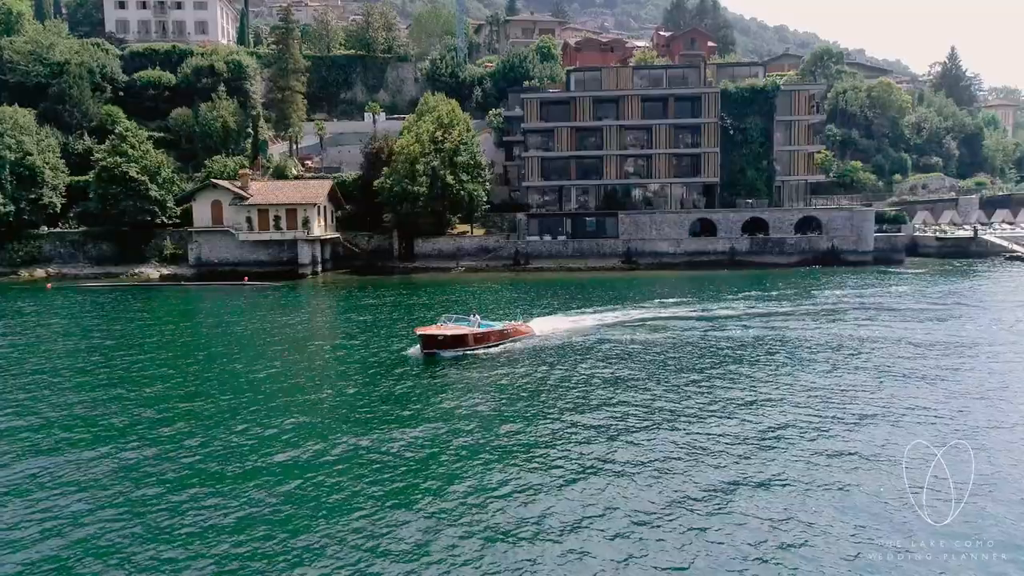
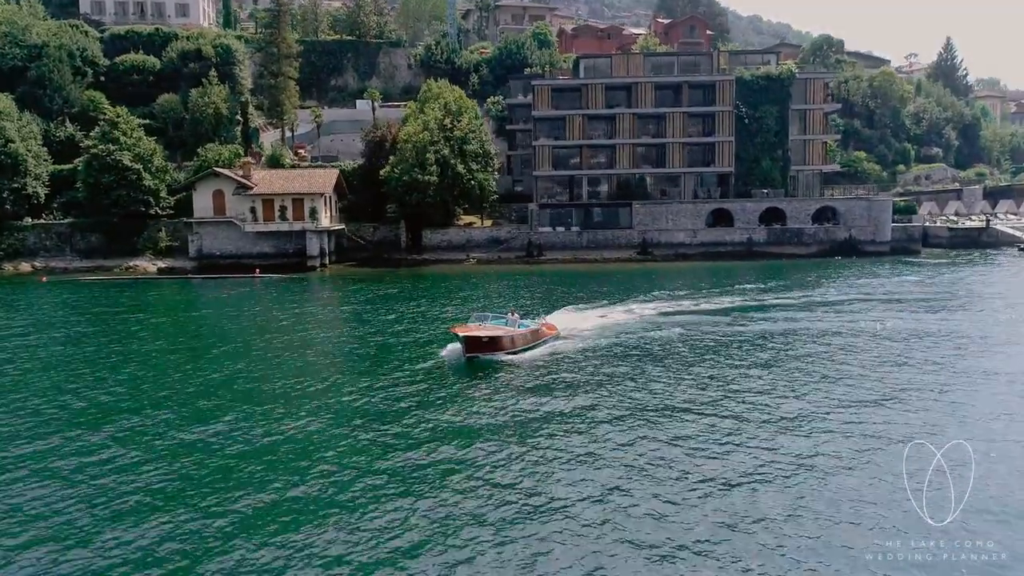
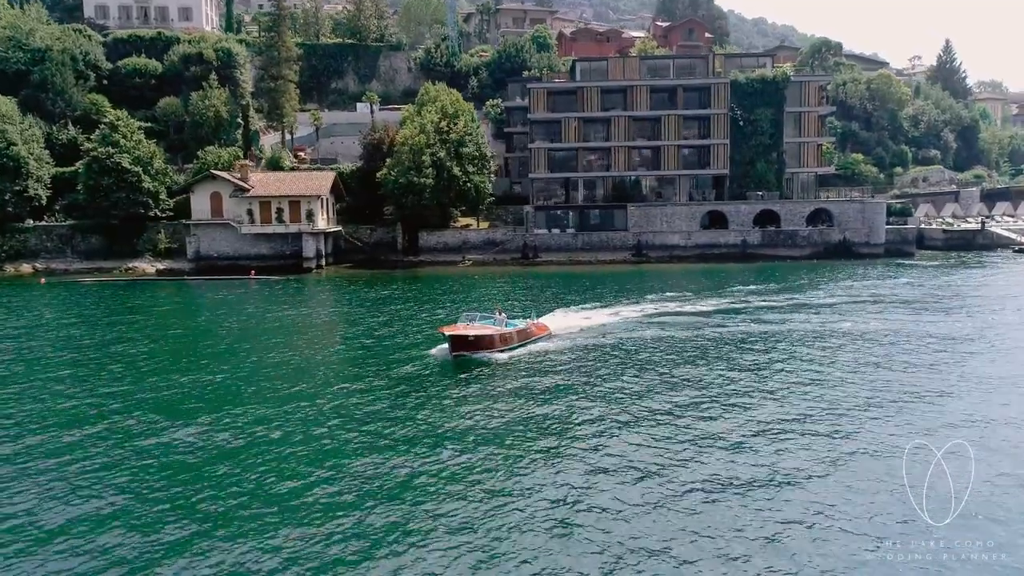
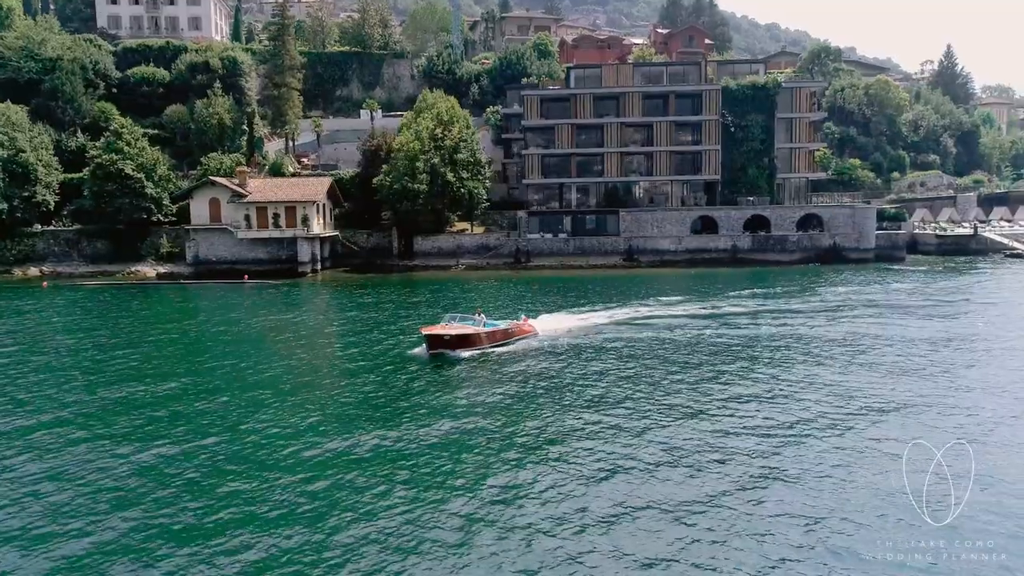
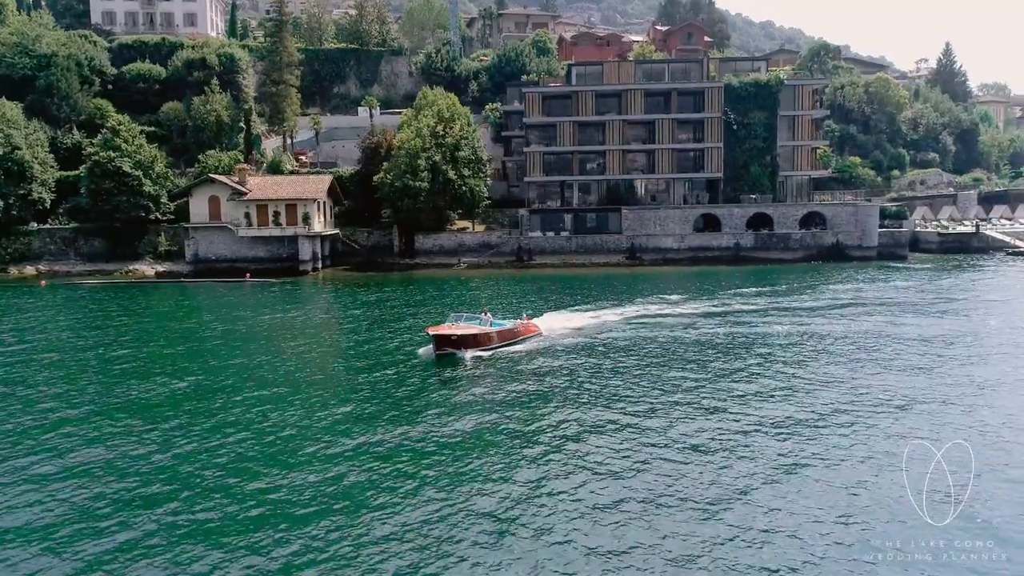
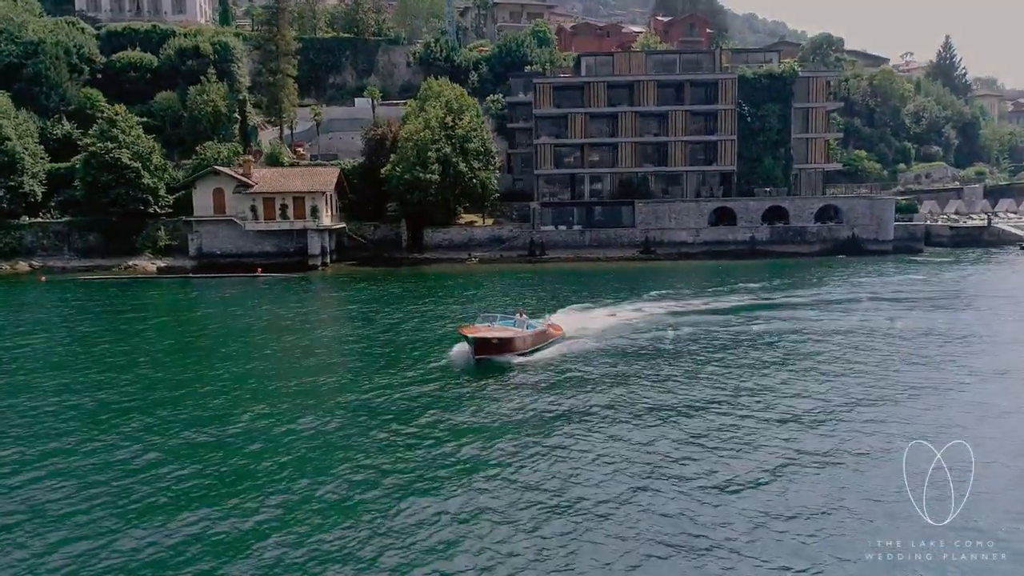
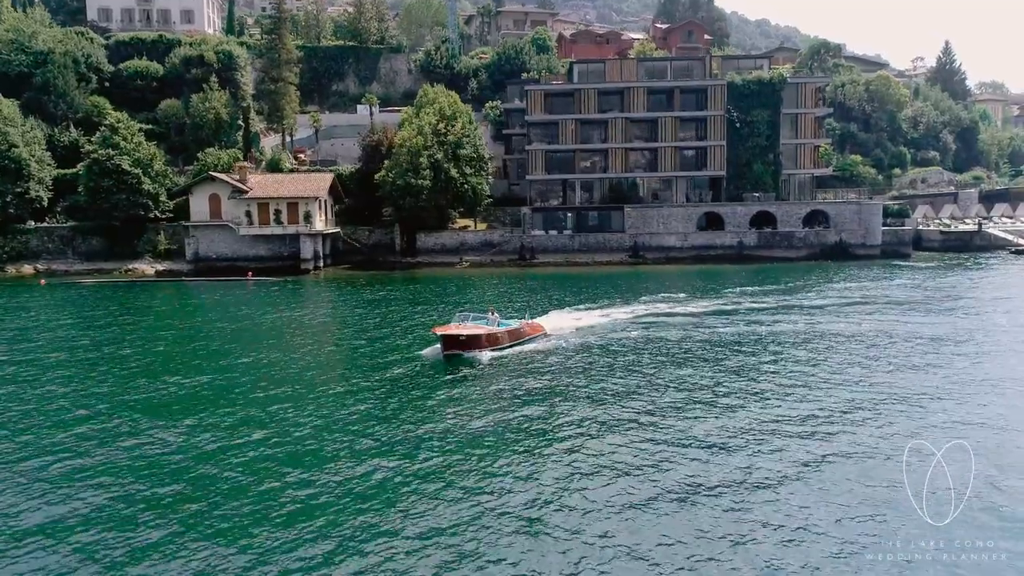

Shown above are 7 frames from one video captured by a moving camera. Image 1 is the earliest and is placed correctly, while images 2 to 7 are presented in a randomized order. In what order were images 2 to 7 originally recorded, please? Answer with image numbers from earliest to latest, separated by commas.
4, 5, 7, 3, 2, 6
